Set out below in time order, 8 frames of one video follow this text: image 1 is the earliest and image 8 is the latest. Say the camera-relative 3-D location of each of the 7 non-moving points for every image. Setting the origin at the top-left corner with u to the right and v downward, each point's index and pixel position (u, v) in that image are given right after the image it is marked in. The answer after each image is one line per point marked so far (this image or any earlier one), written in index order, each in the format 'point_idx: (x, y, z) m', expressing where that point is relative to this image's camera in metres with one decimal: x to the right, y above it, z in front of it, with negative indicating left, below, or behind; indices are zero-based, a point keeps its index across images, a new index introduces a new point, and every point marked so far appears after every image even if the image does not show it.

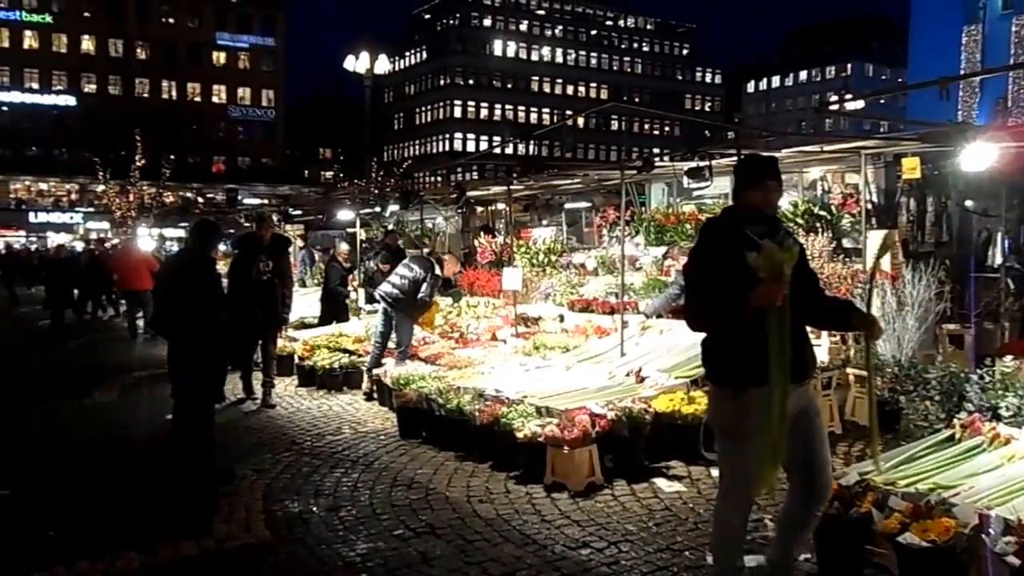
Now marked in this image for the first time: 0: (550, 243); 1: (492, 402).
0: (+0.5, +0.5, +14.9) m
1: (-0.2, -0.9, +10.8) m
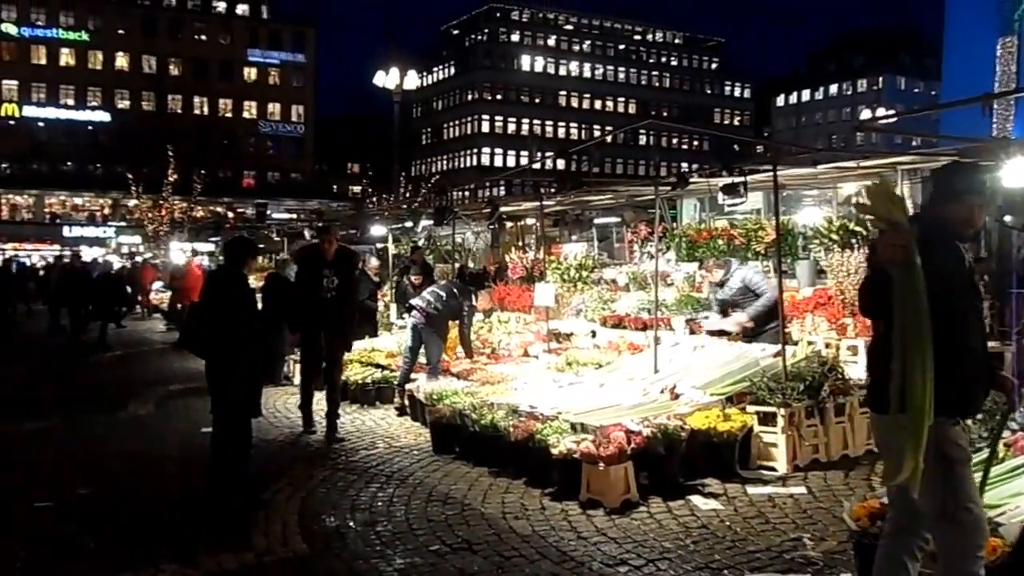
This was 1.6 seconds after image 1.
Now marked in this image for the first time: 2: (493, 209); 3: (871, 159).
0: (+0.8, +0.3, +14.9) m
1: (+0.1, -1.0, +10.8) m
2: (-0.1, +0.8, +14.8) m
3: (+2.9, +1.0, +11.4) m
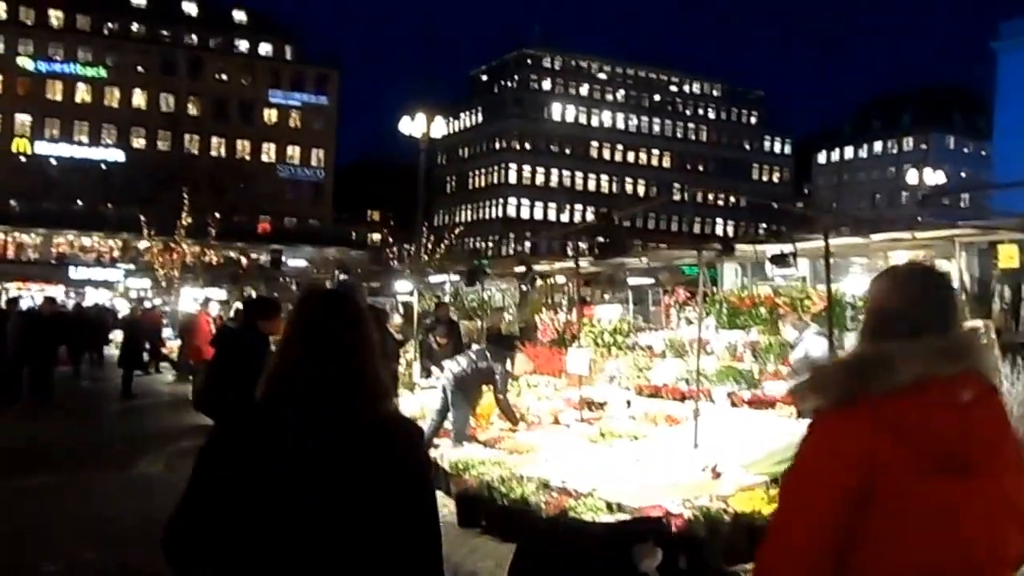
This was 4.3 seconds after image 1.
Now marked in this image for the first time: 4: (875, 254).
0: (+1.1, -0.3, +14.2) m
1: (+0.3, -1.5, +10.1) m
2: (+0.2, +0.2, +14.2) m
3: (+3.2, +0.4, +10.7) m
4: (+3.1, +0.3, +11.8) m
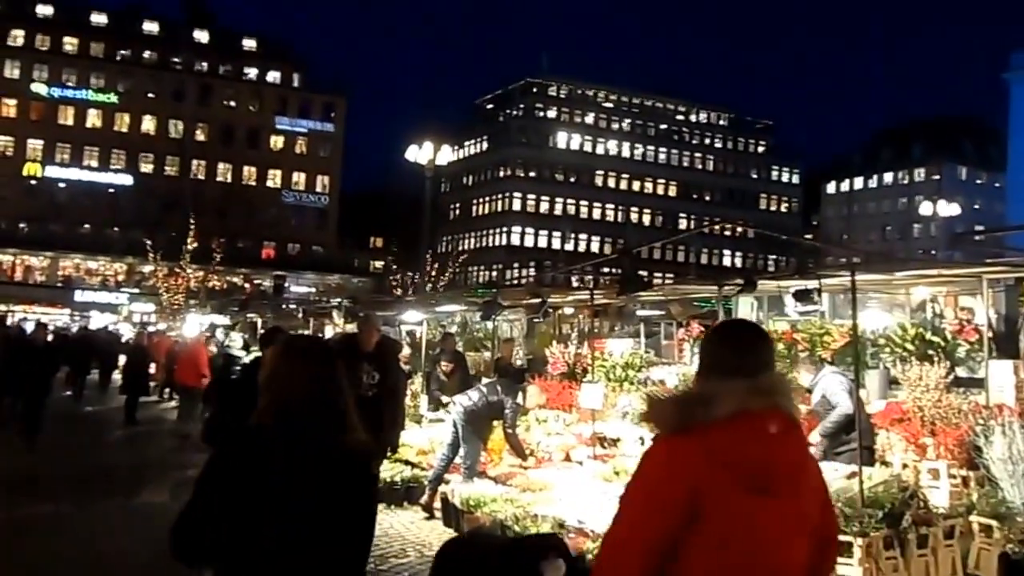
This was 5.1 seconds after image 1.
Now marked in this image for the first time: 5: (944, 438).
0: (+1.1, -0.6, +13.9) m
1: (+0.4, -1.7, +9.8) m
2: (+0.2, -0.1, +13.9) m
3: (+3.3, +0.2, +10.5) m
4: (+3.2, 0.0, +11.6) m
5: (+3.3, -1.2, +11.0) m
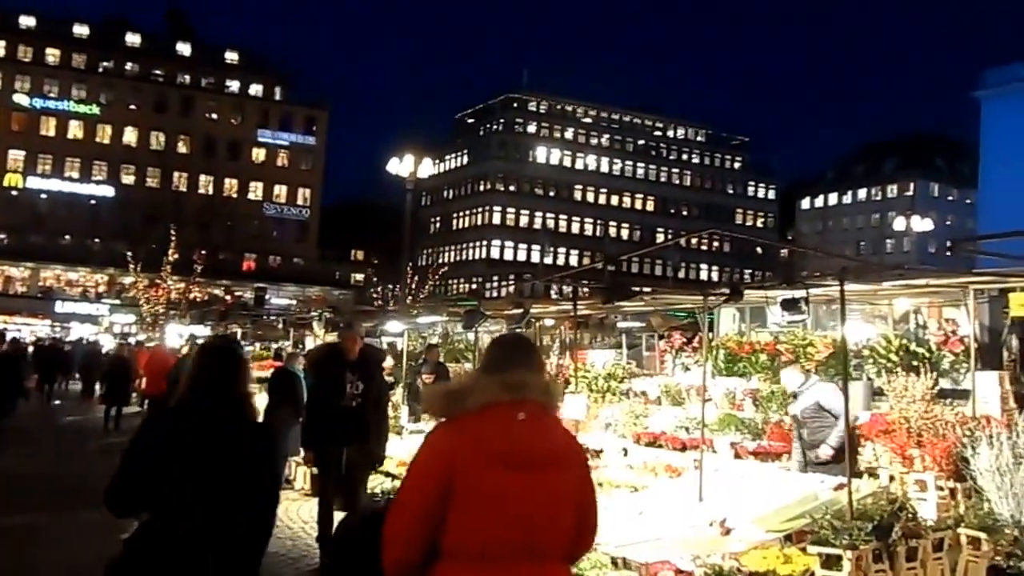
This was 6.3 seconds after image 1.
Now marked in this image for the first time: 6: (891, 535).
0: (+0.9, -0.8, +14.0) m
1: (+0.4, -1.8, +9.8) m
2: (0.0, -0.2, +13.9) m
3: (+3.2, +0.1, +10.6) m
4: (+3.1, -0.1, +11.7) m
5: (+3.2, -1.3, +11.1) m
6: (+2.6, -1.7, +9.6) m
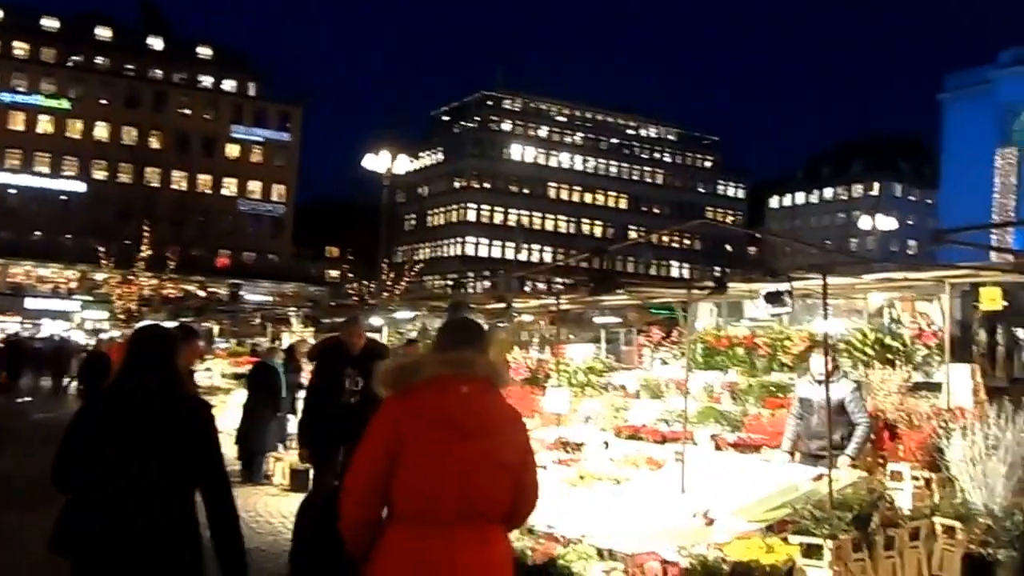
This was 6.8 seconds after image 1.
0: (+0.7, -0.7, +14.2) m
1: (+0.3, -1.7, +9.9) m
2: (-0.2, -0.2, +14.1) m
3: (+3.1, +0.1, +10.9) m
4: (+2.9, -0.1, +12.0) m
5: (+3.1, -1.2, +11.3) m
6: (+2.5, -1.6, +9.8) m
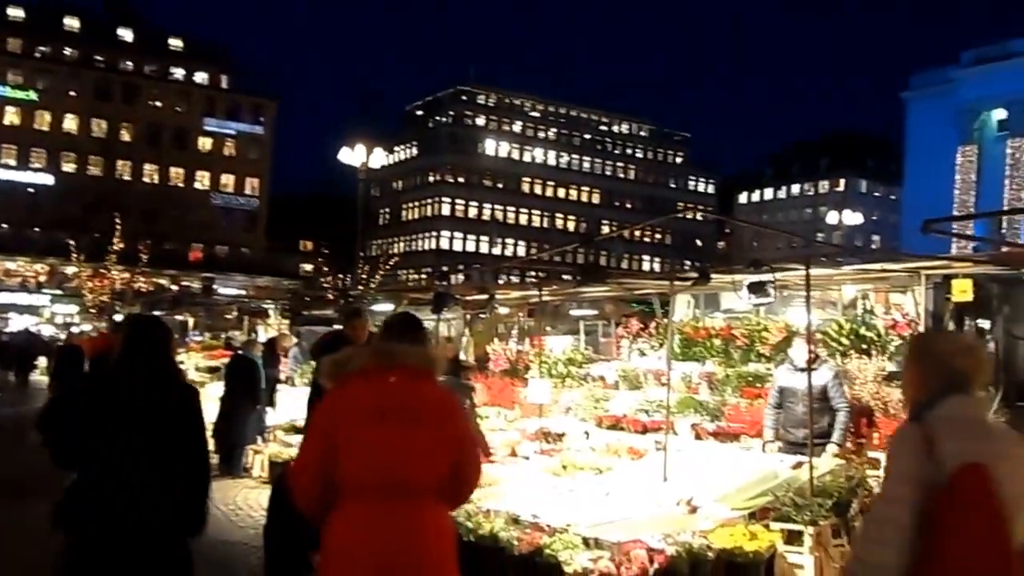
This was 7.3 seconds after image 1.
0: (+0.4, -0.7, +14.3) m
1: (+0.2, -1.7, +10.0) m
2: (-0.5, -0.1, +14.1) m
3: (+3.0, +0.2, +11.1) m
4: (+2.8, 0.0, +12.2) m
5: (+2.9, -1.2, +11.5) m
6: (+2.4, -1.6, +10.0) m
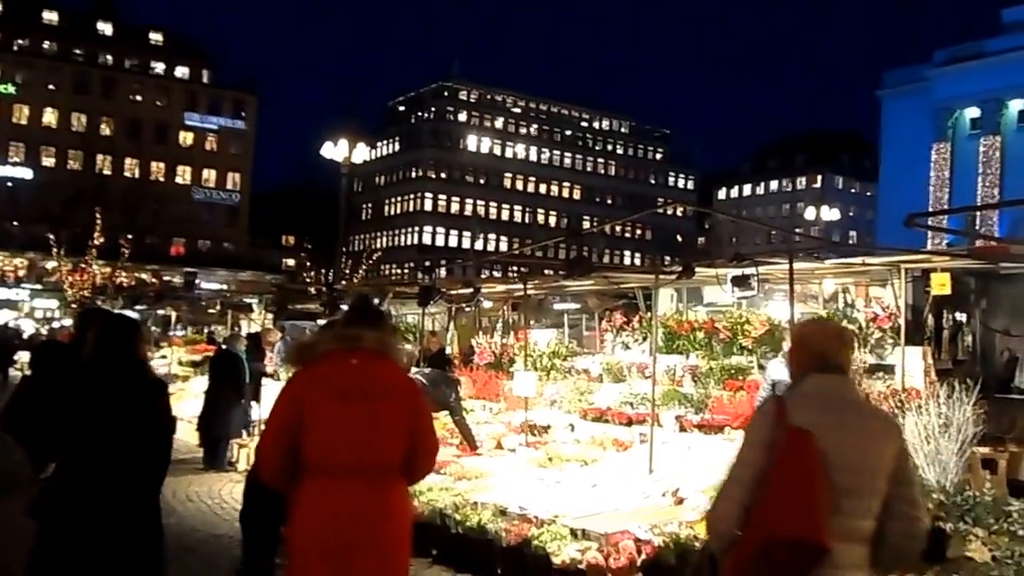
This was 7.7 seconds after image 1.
0: (+0.3, -0.6, +14.4) m
1: (+0.2, -1.6, +10.1) m
2: (-0.6, -0.1, +14.2) m
3: (+2.9, +0.2, +11.3) m
4: (+2.6, +0.1, +12.4) m
5: (+2.8, -1.1, +11.7) m
6: (+2.3, -1.5, +10.2) m
